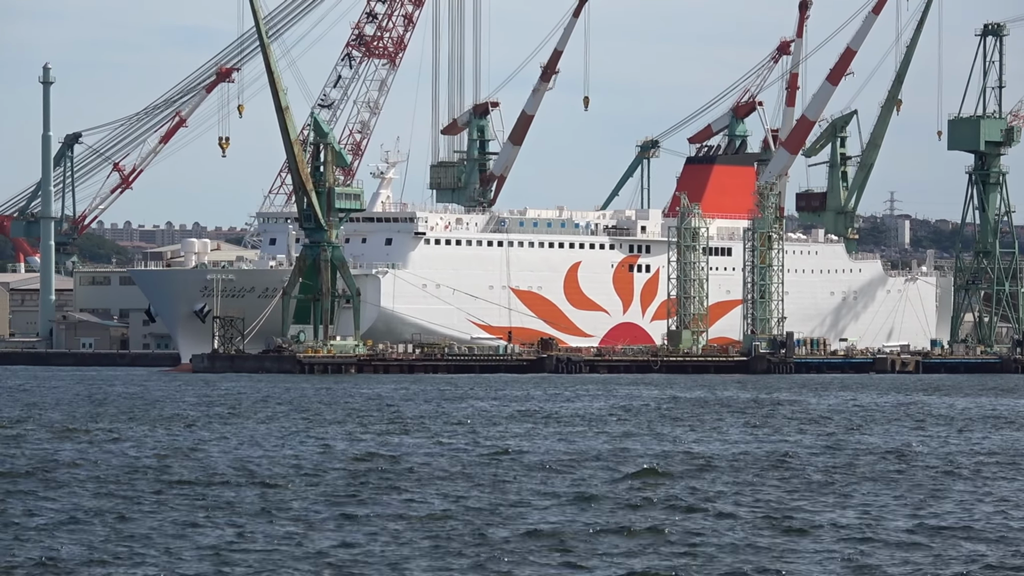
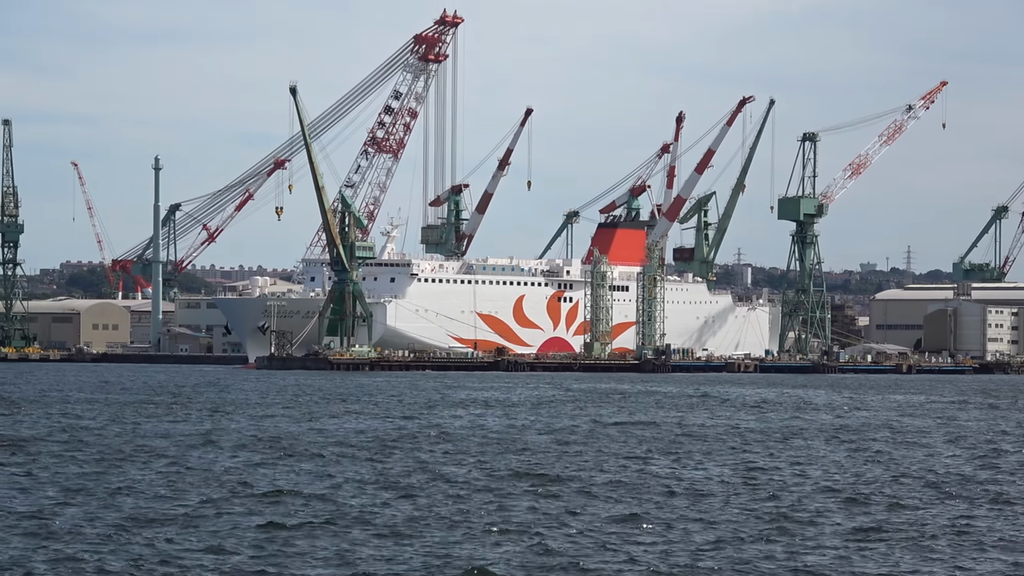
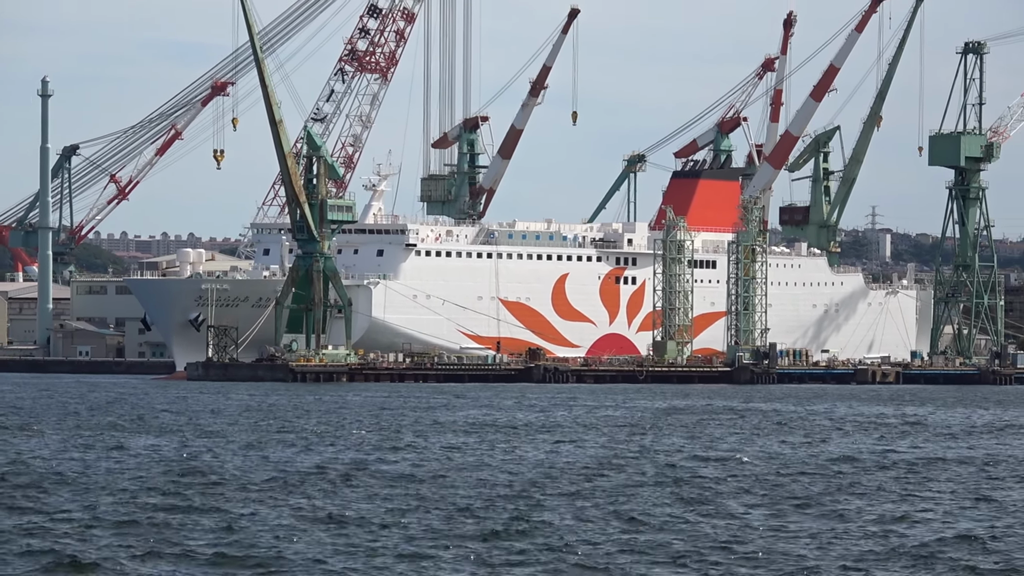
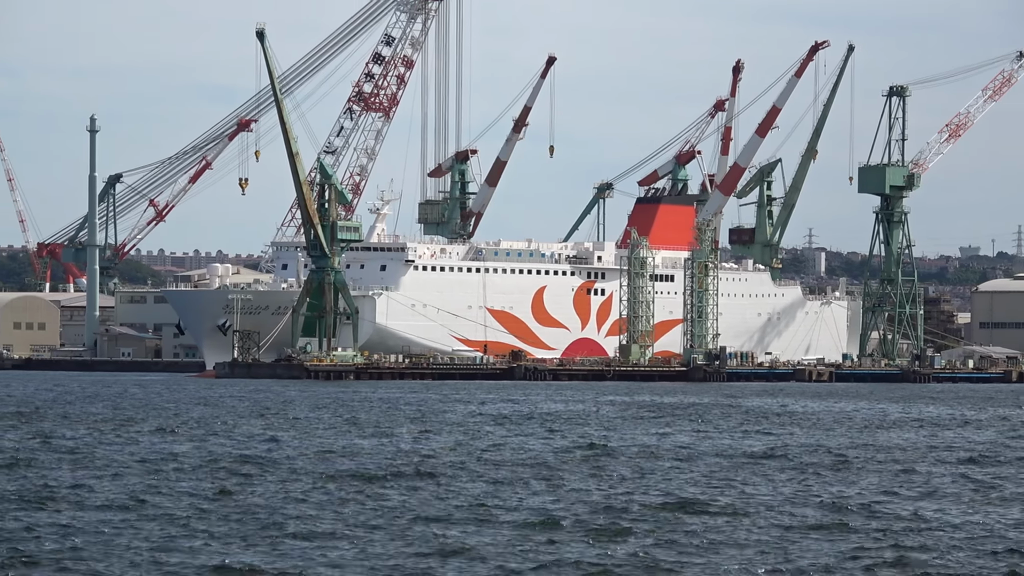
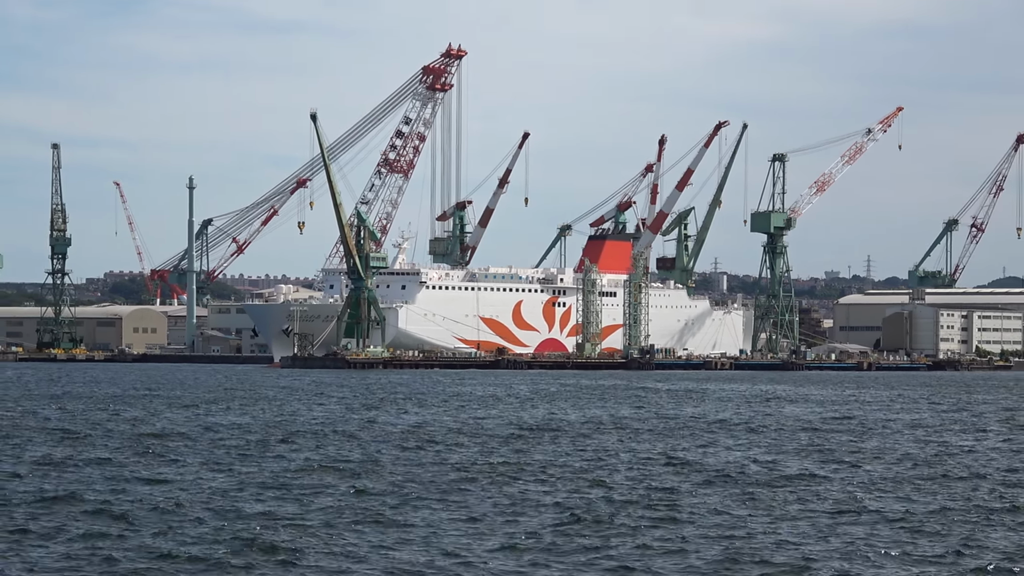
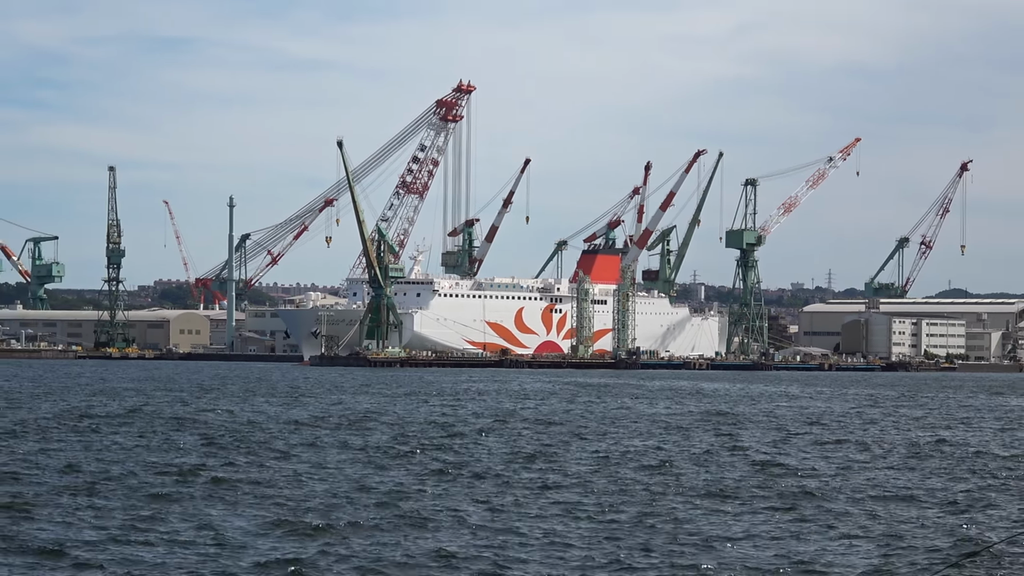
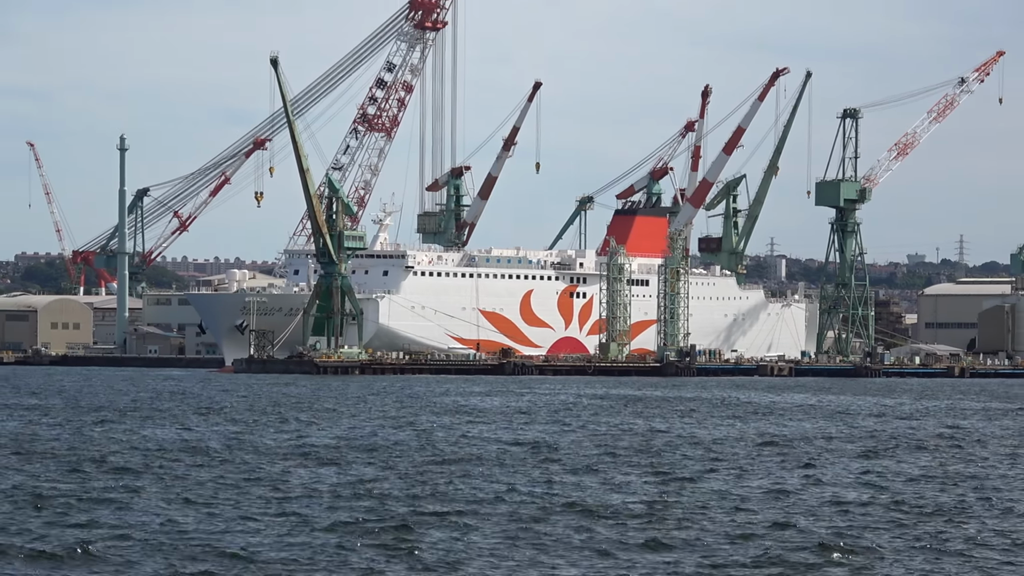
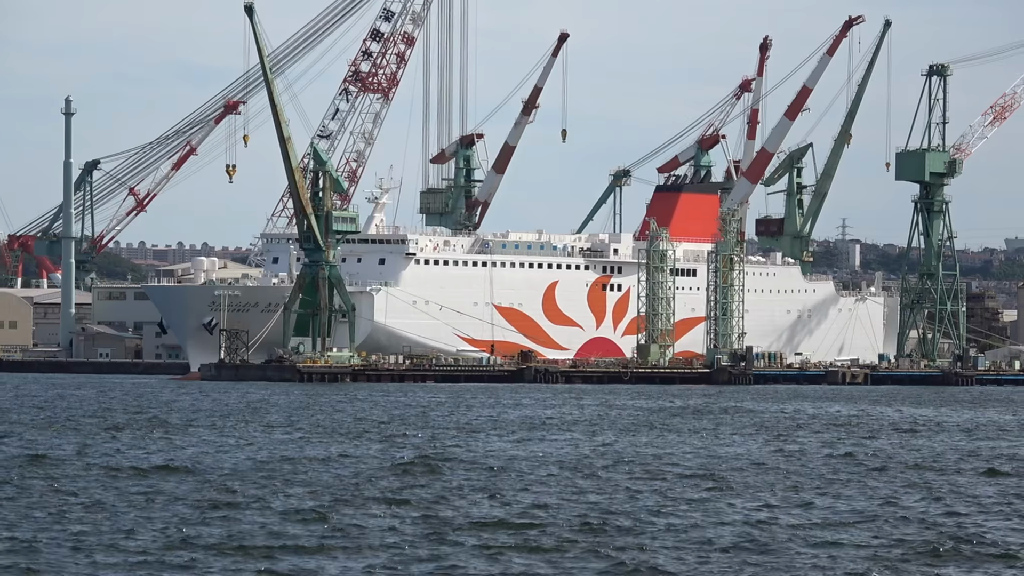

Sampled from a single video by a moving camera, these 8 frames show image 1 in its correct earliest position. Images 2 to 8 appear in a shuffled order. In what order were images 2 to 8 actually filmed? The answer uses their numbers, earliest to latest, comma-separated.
3, 8, 4, 7, 2, 5, 6
